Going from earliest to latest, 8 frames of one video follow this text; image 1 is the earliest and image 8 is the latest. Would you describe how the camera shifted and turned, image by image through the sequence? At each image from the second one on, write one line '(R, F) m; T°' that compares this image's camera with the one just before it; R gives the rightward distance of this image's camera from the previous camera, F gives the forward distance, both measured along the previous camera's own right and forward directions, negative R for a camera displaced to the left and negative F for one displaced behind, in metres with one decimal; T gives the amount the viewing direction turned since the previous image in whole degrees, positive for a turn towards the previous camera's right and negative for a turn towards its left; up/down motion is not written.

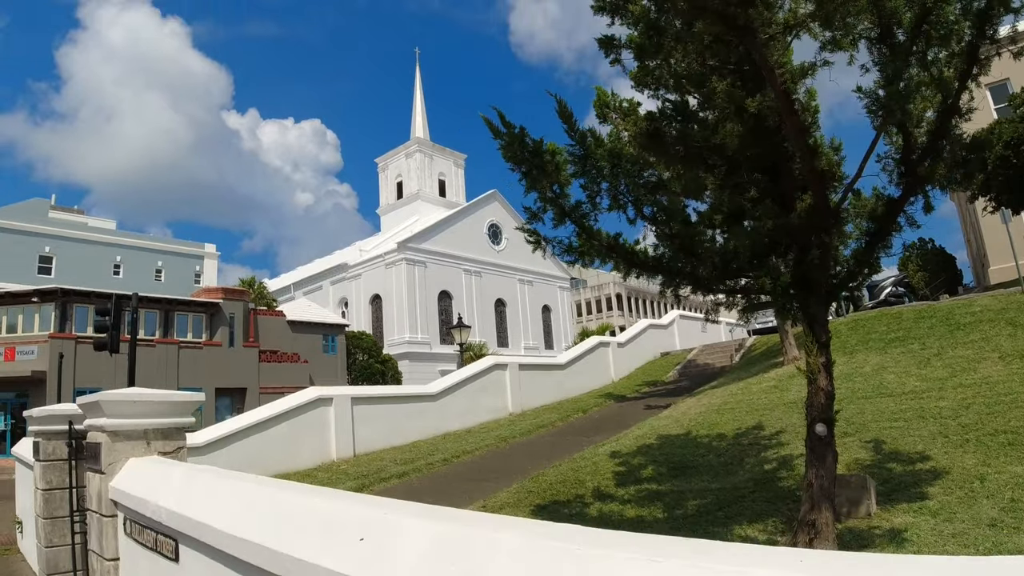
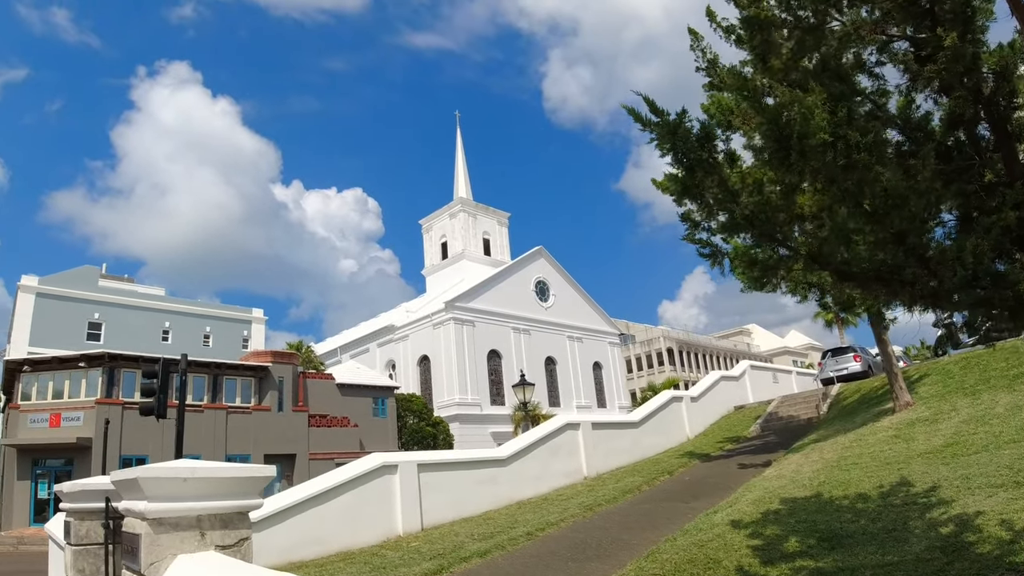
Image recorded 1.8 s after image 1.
(-0.7, +1.2) m; -3°
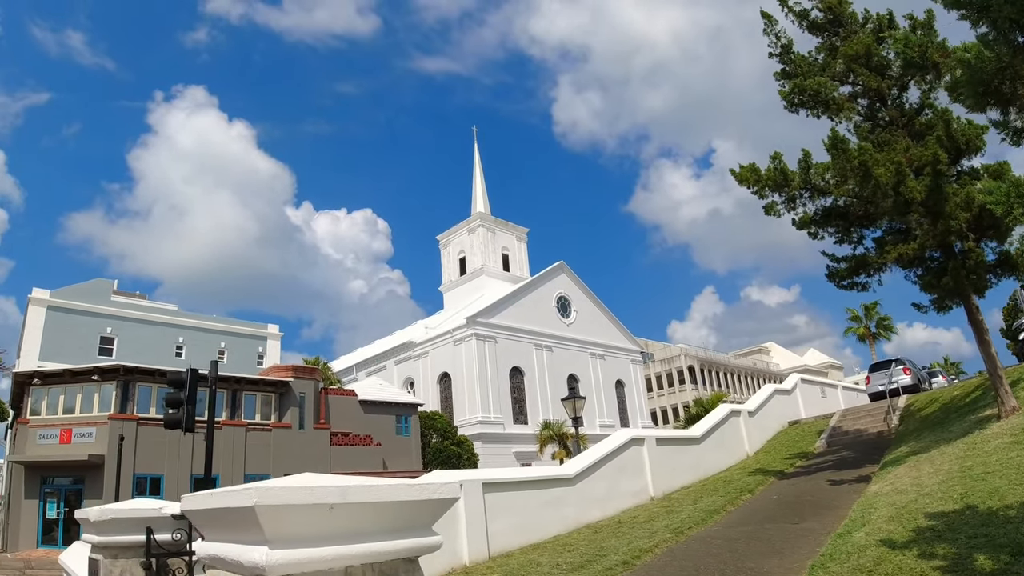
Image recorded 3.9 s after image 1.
(-1.0, +1.4) m; -1°
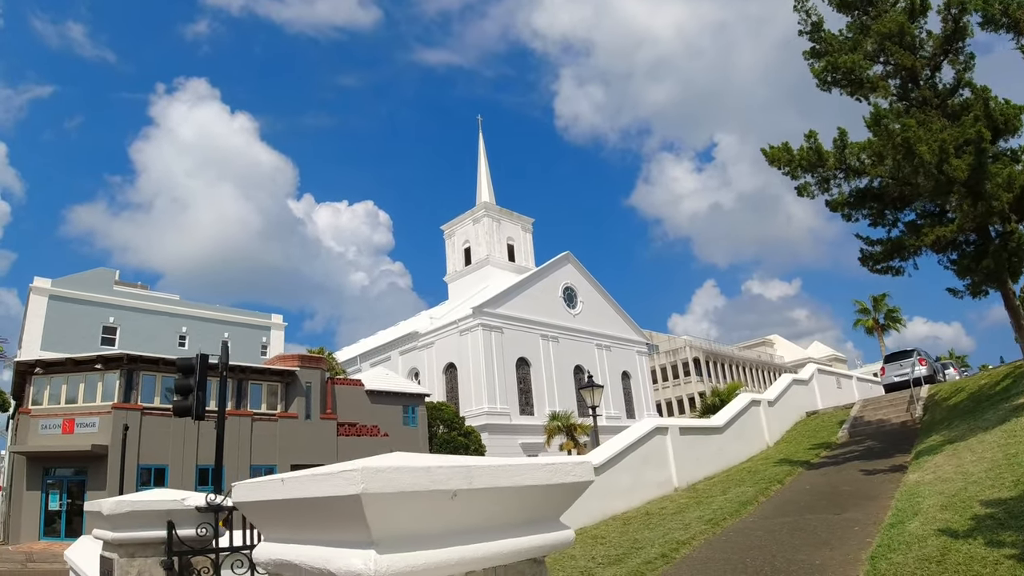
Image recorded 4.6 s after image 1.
(-0.4, +0.5) m; 0°
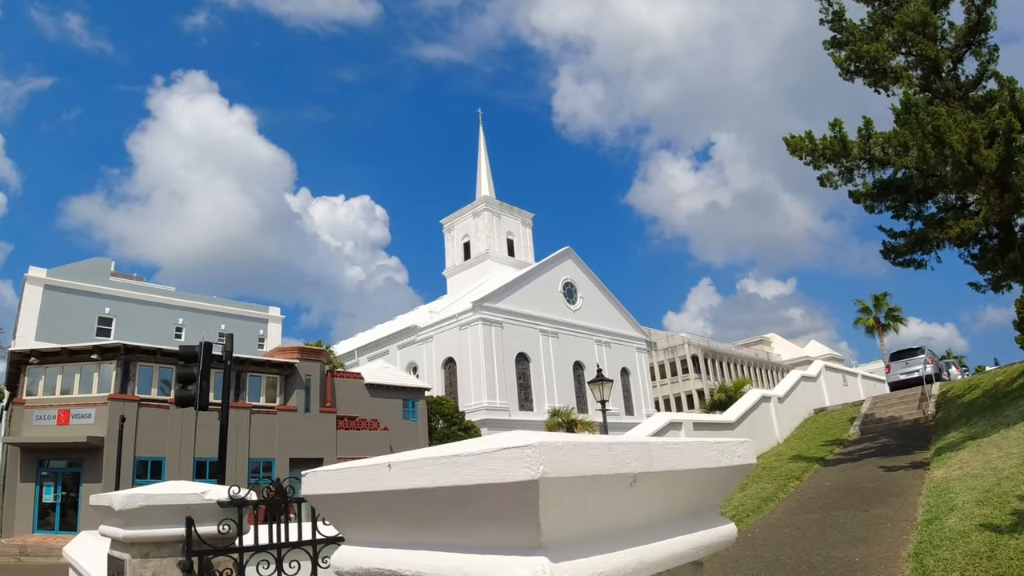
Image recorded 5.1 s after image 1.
(-0.3, +0.4) m; 0°
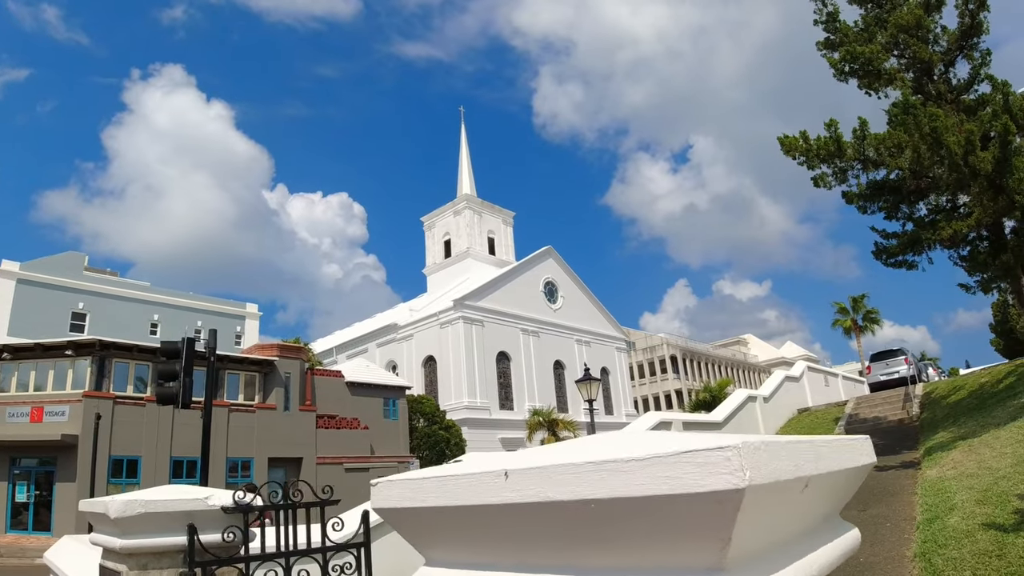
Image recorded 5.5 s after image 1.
(-0.2, +0.2) m; +2°
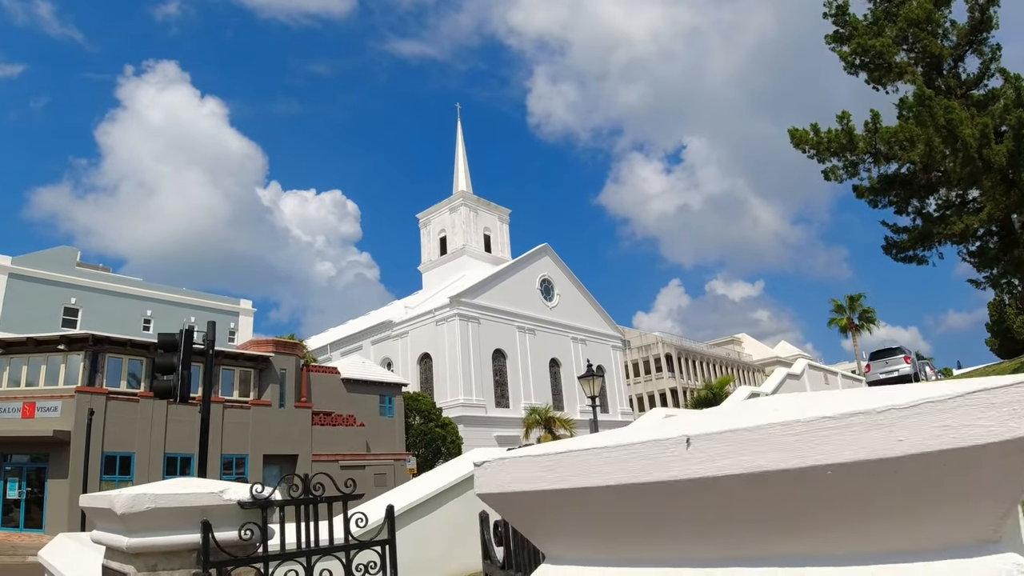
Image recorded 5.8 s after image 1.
(-0.2, +0.3) m; +1°
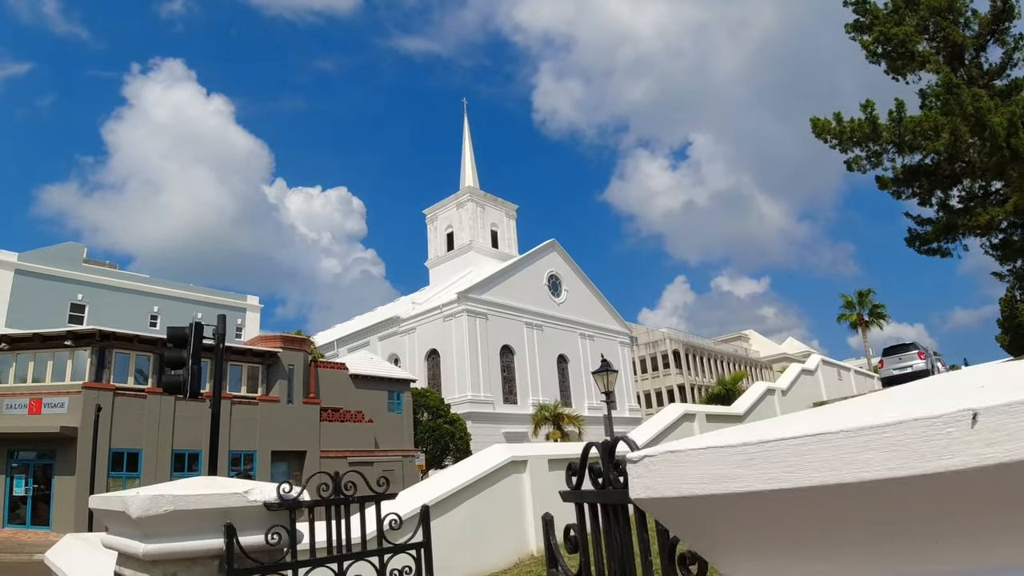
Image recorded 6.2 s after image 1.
(-0.2, +0.3) m; 0°
